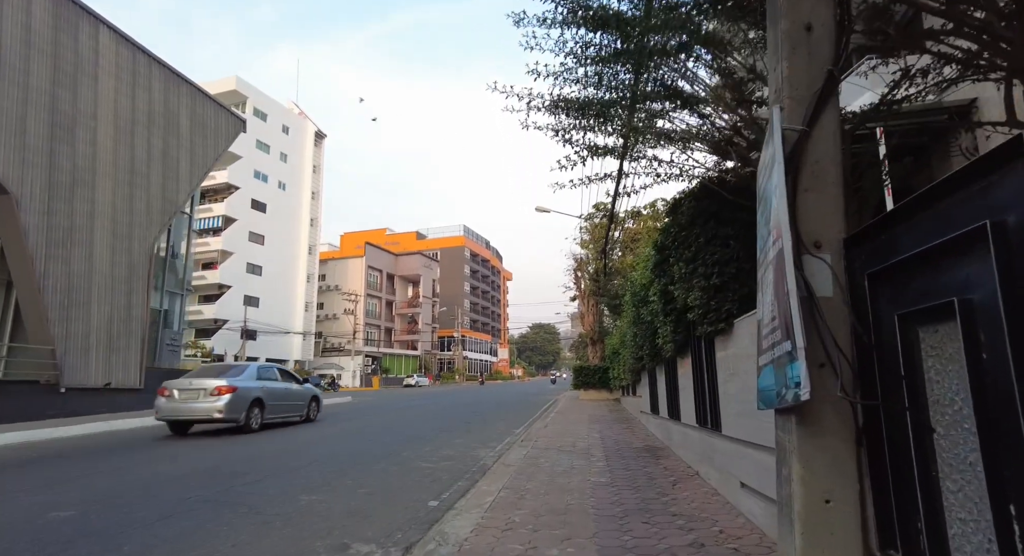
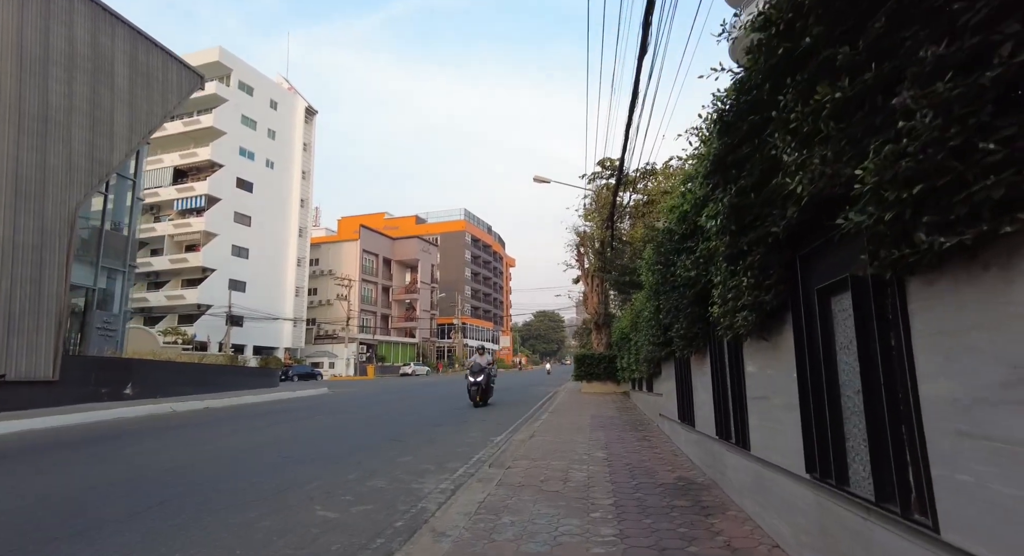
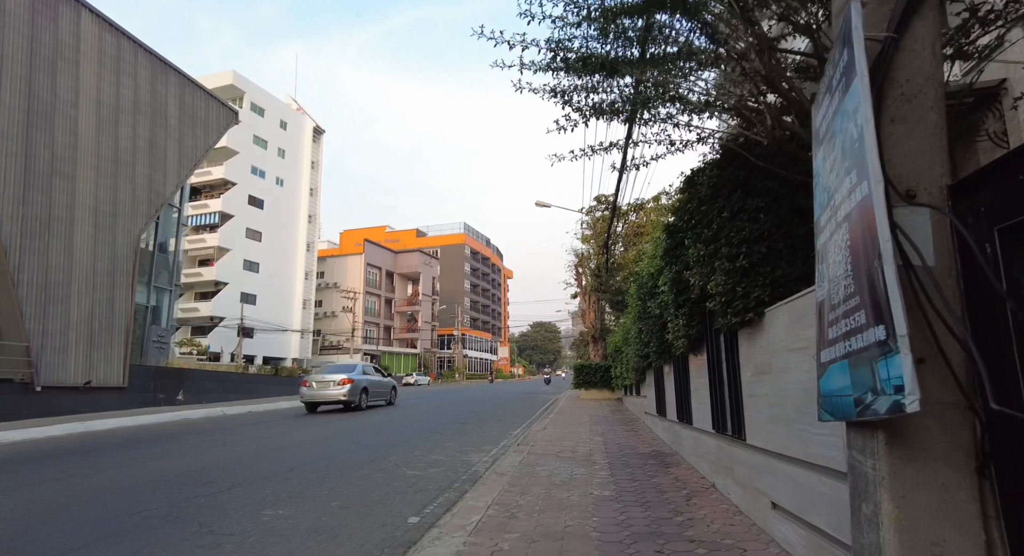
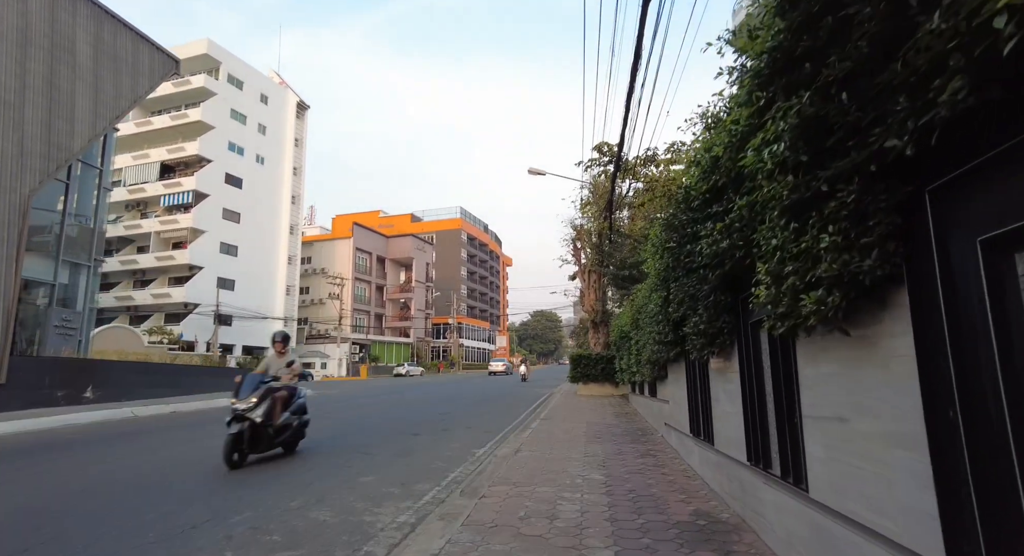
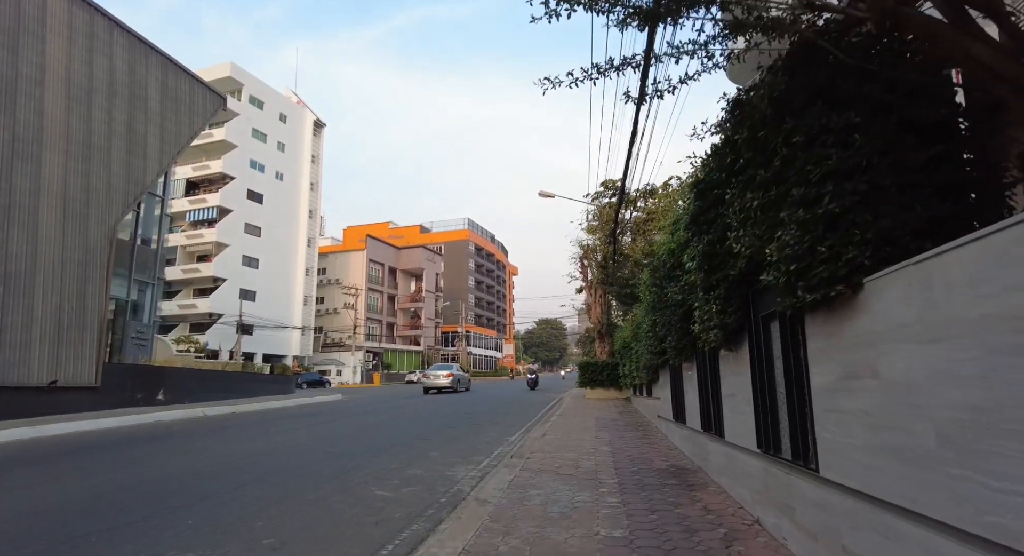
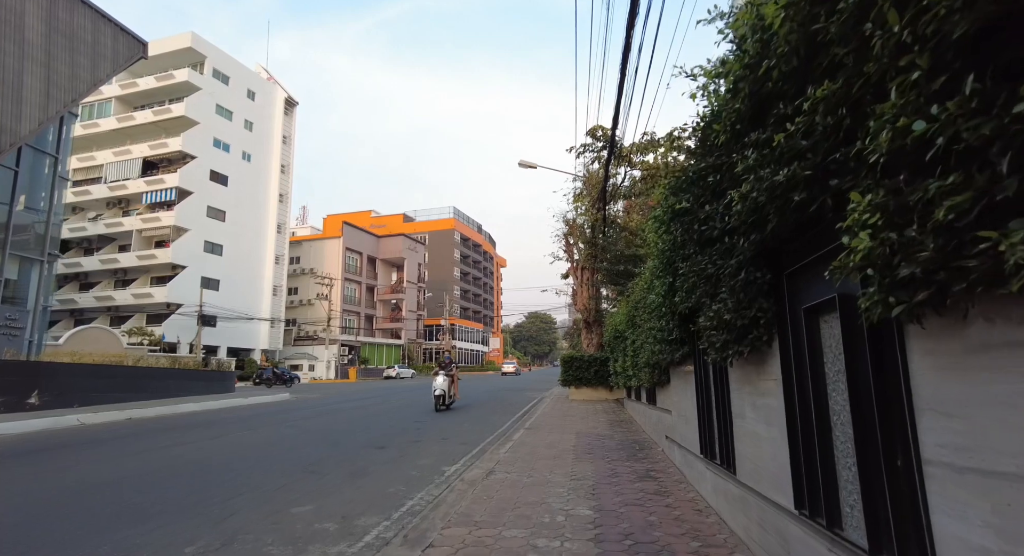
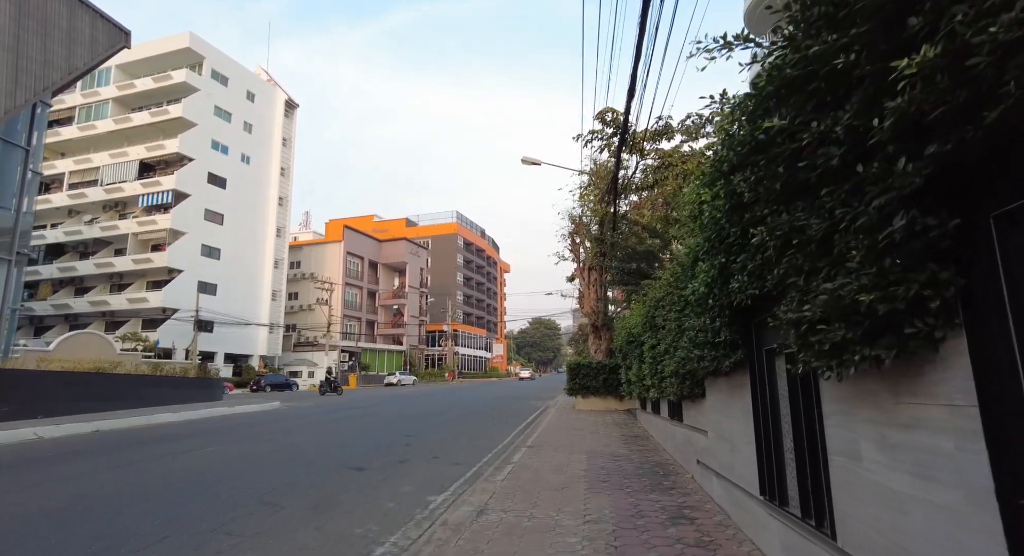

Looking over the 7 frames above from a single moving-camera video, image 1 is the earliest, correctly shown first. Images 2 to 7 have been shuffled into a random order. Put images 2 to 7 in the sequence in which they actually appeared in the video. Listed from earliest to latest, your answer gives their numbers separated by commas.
3, 5, 2, 4, 6, 7
